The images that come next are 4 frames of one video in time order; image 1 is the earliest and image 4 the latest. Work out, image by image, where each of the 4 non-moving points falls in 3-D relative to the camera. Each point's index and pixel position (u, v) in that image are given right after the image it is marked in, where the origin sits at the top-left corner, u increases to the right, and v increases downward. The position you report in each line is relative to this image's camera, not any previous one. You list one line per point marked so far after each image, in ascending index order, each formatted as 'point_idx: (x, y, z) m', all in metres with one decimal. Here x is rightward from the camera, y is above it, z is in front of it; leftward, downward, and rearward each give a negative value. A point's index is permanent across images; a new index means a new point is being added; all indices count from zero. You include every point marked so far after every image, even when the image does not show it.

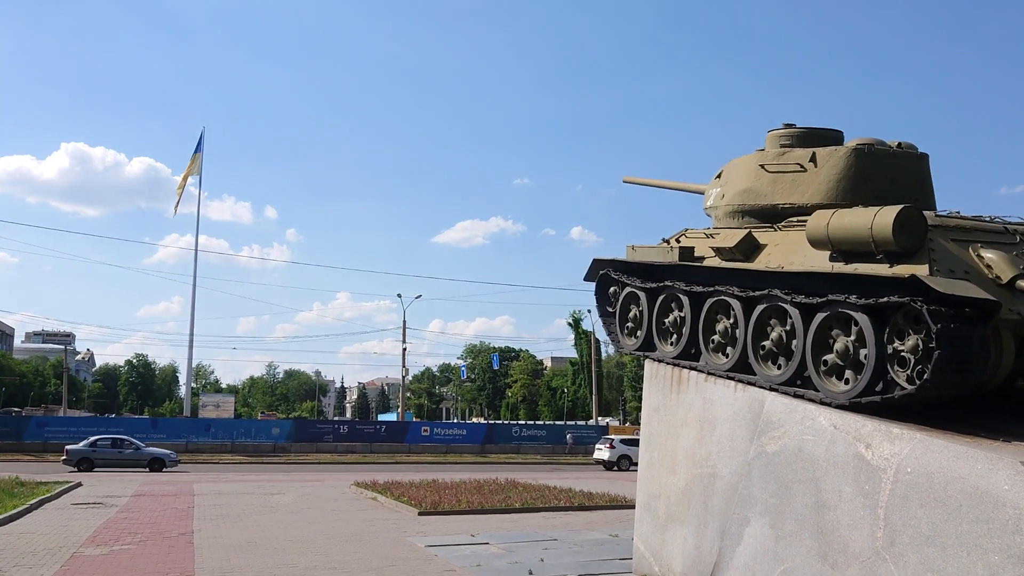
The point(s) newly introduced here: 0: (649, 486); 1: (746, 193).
0: (+1.6, -2.3, +10.9) m
1: (+2.7, +1.1, +10.7) m
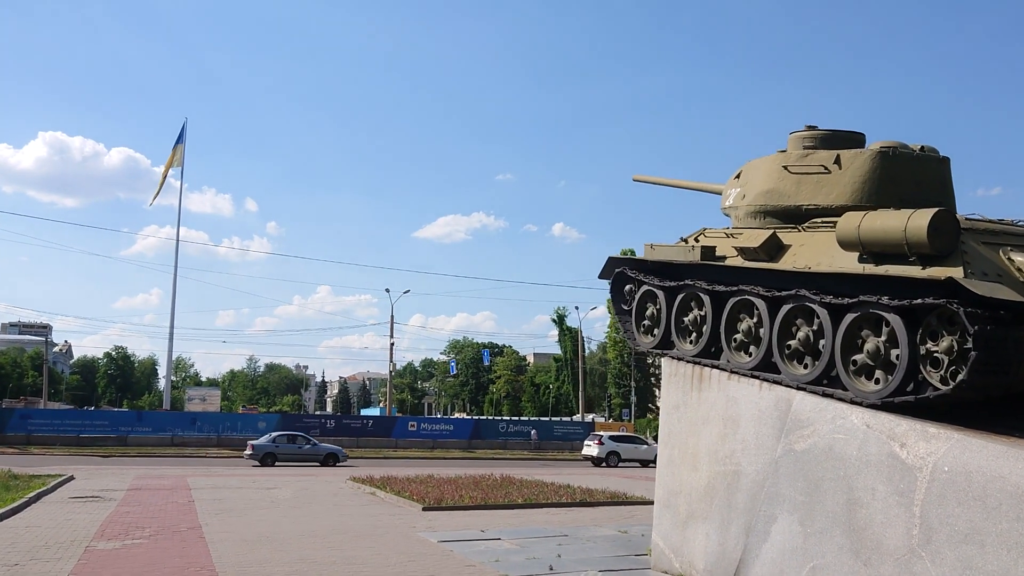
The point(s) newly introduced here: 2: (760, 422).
0: (+1.8, -2.3, +11.0) m
1: (+3.0, +1.1, +10.8) m
2: (+2.5, -1.4, +9.7) m
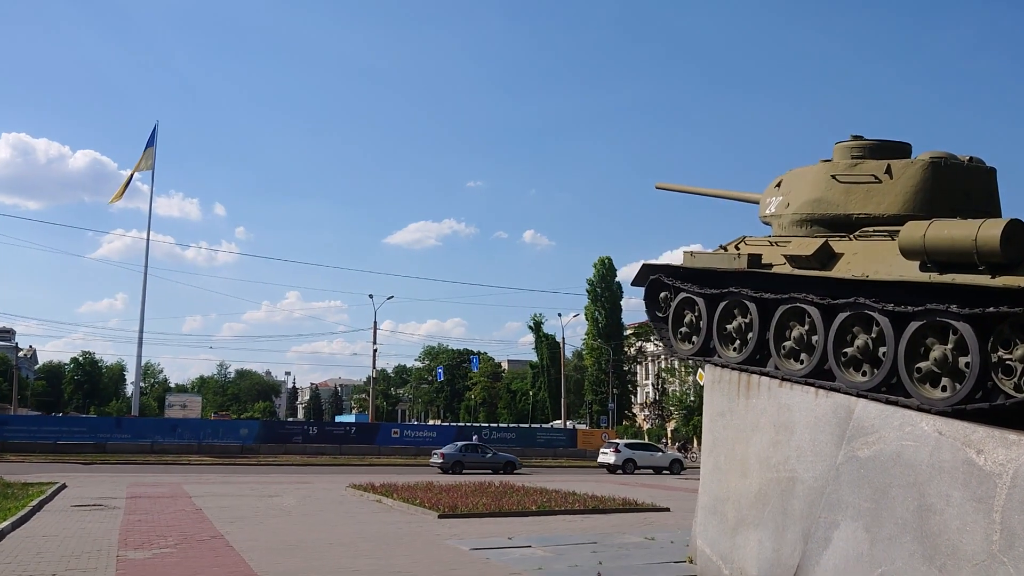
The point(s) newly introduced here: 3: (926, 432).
0: (+2.4, -2.4, +11.1) m
1: (+3.5, +1.0, +10.9) m
2: (+3.2, -1.5, +9.7) m
3: (+3.7, -1.3, +8.4) m
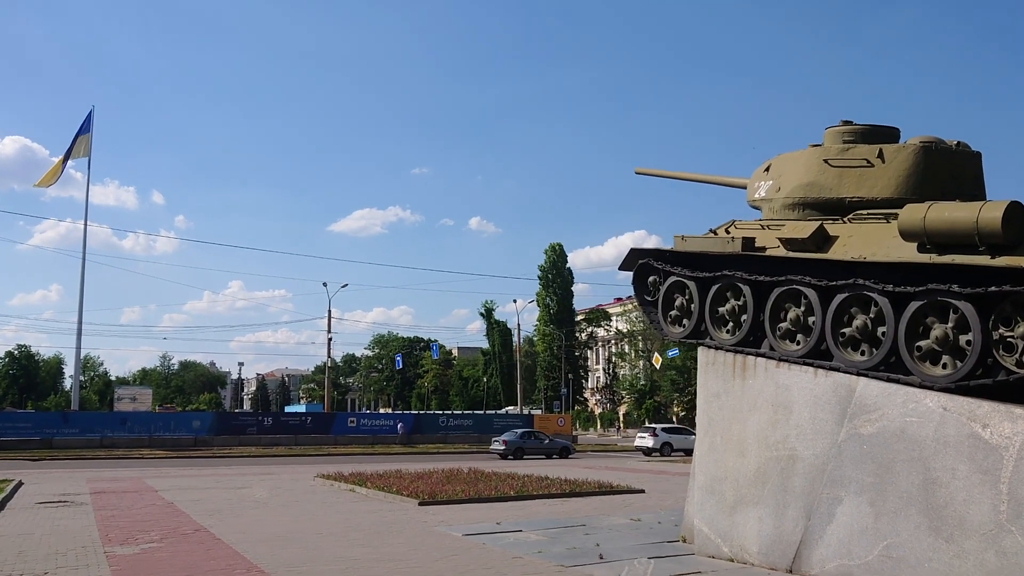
0: (+2.4, -2.2, +11.2) m
1: (+3.5, +1.2, +11.2) m
2: (+3.2, -1.3, +9.9) m
3: (+3.9, -1.1, +8.7) m
